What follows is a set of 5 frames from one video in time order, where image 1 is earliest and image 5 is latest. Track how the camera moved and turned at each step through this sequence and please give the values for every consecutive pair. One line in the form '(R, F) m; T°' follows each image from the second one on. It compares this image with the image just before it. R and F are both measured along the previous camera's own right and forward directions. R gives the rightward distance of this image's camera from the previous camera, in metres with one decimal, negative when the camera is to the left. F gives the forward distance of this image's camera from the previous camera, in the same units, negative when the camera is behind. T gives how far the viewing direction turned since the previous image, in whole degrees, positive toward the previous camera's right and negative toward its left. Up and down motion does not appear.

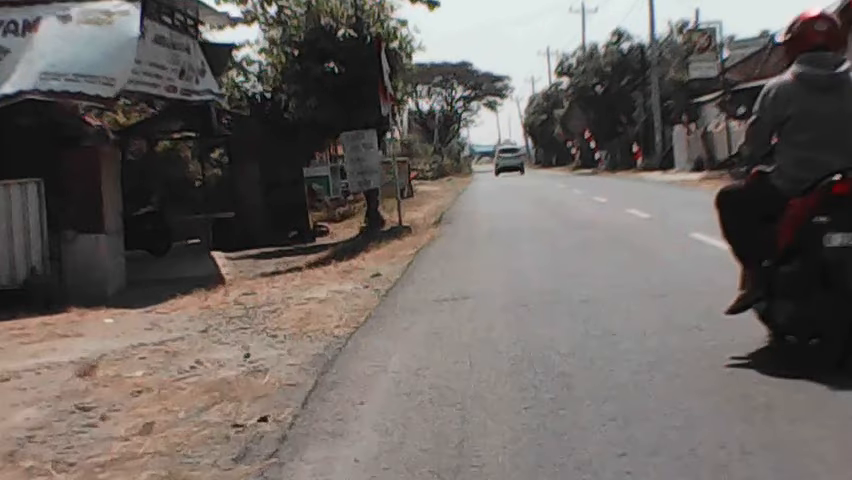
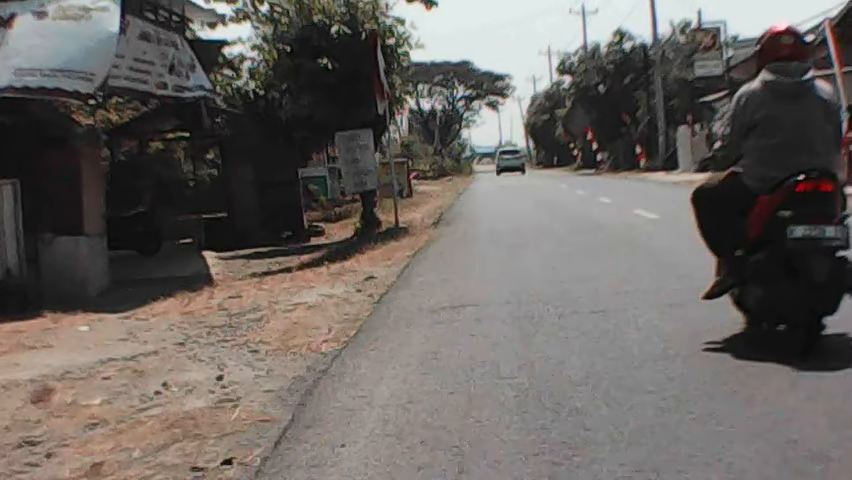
(0.0, +0.7) m; 0°
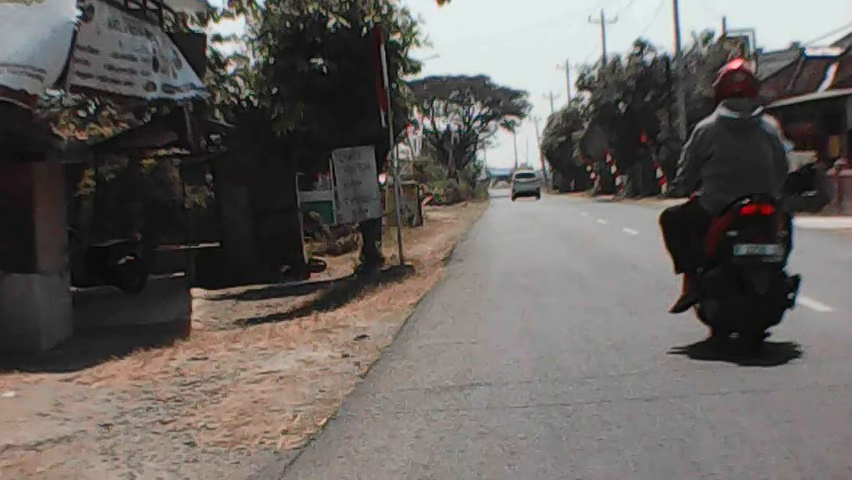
(+0.1, +1.9) m; -1°
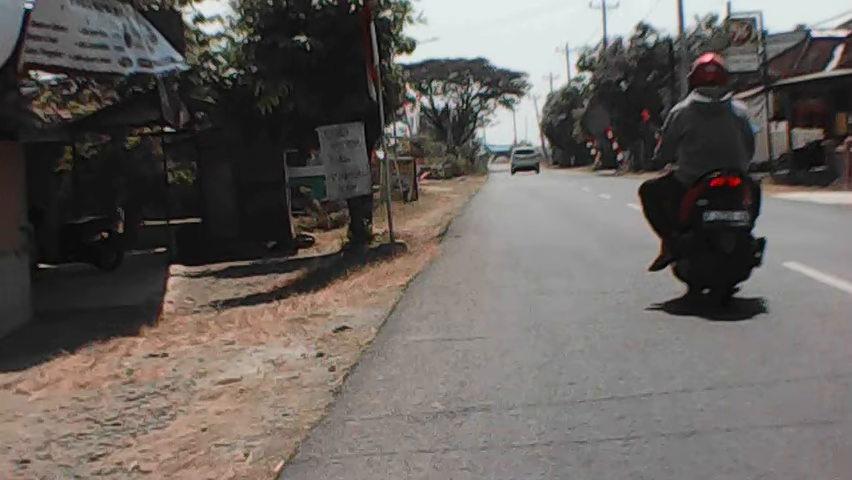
(+0.1, +1.1) m; 0°
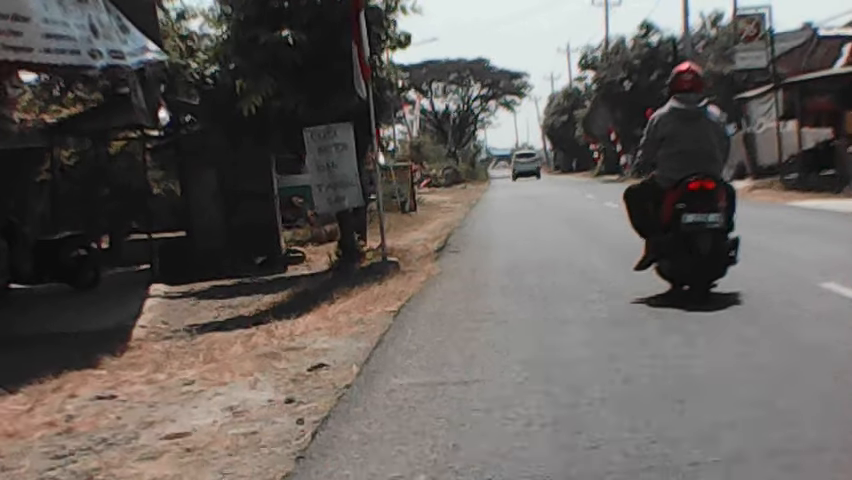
(+0.1, +1.1) m; 0°
